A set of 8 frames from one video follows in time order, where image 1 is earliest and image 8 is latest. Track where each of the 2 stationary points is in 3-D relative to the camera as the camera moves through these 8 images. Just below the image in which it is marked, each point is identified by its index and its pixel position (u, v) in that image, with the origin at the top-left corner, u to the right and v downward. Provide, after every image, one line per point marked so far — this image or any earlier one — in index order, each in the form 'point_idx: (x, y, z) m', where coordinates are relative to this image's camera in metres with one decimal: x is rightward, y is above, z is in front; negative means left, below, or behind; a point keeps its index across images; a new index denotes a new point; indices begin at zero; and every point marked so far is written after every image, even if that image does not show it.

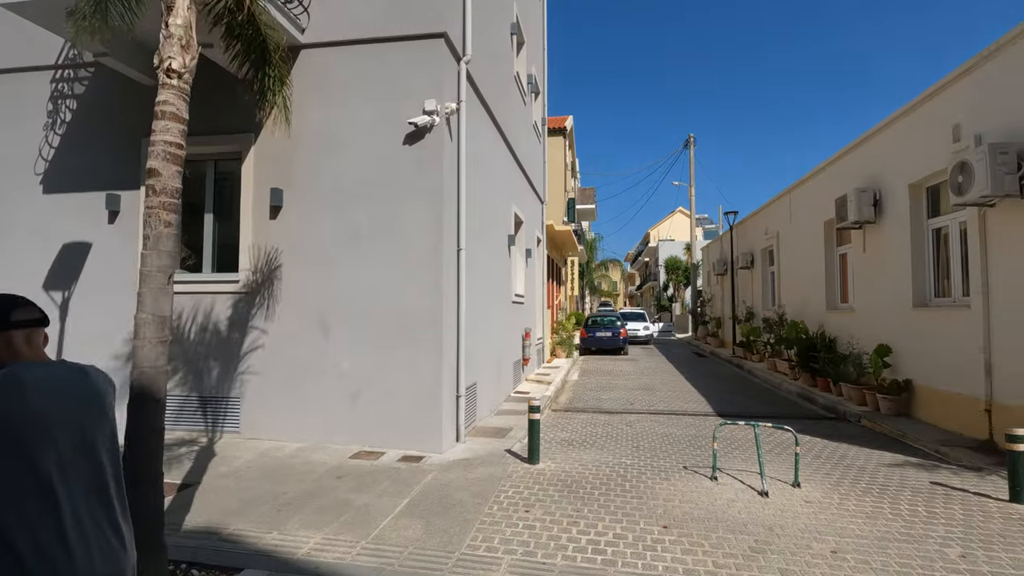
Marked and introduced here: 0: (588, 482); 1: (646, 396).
0: (+0.7, -1.8, +4.9) m
1: (+2.6, -2.1, +10.6) m
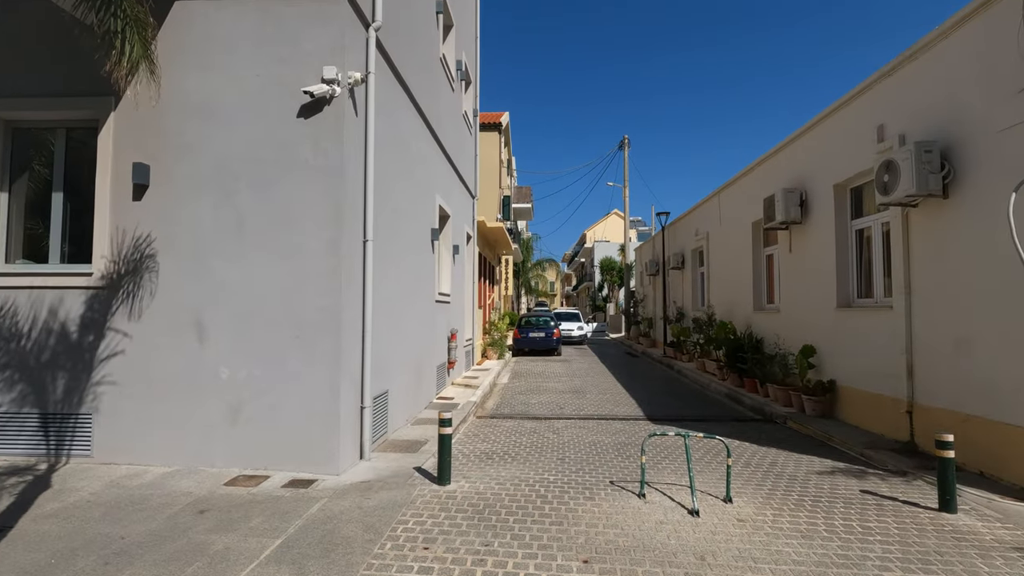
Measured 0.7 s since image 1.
0: (-0.1, -1.8, +4.3) m
1: (+1.2, -2.1, +10.2) m
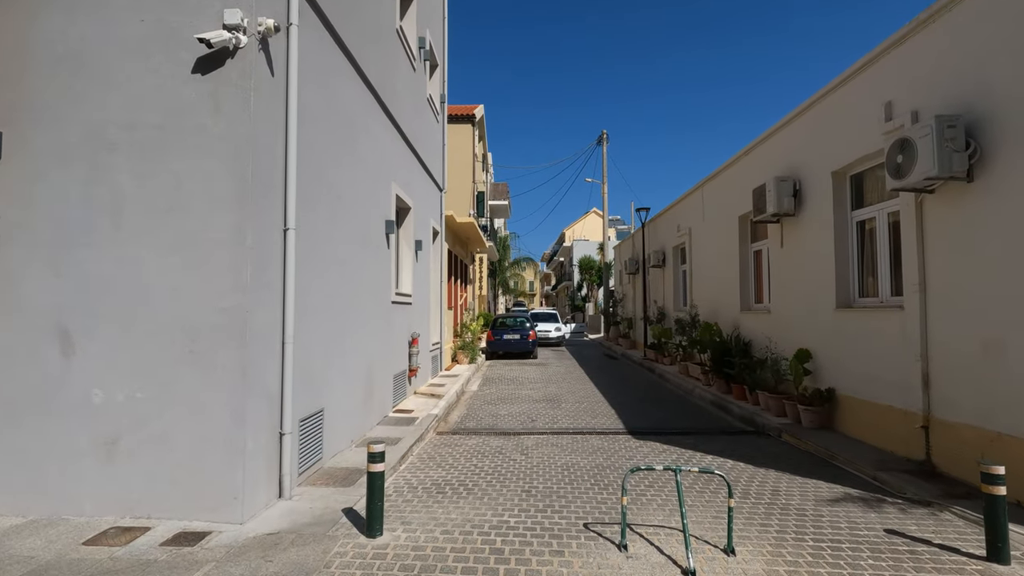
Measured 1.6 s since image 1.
0: (-0.4, -1.7, +3.3) m
1: (+0.7, -2.1, +9.3) m
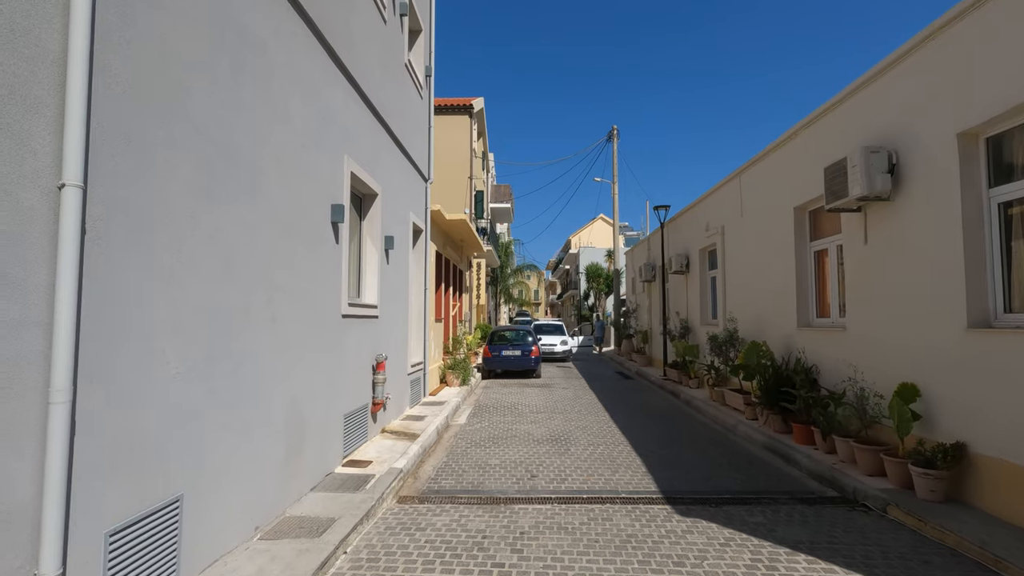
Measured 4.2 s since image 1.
0: (-0.6, -1.8, +1.2) m
1: (+0.6, -2.2, +7.1) m
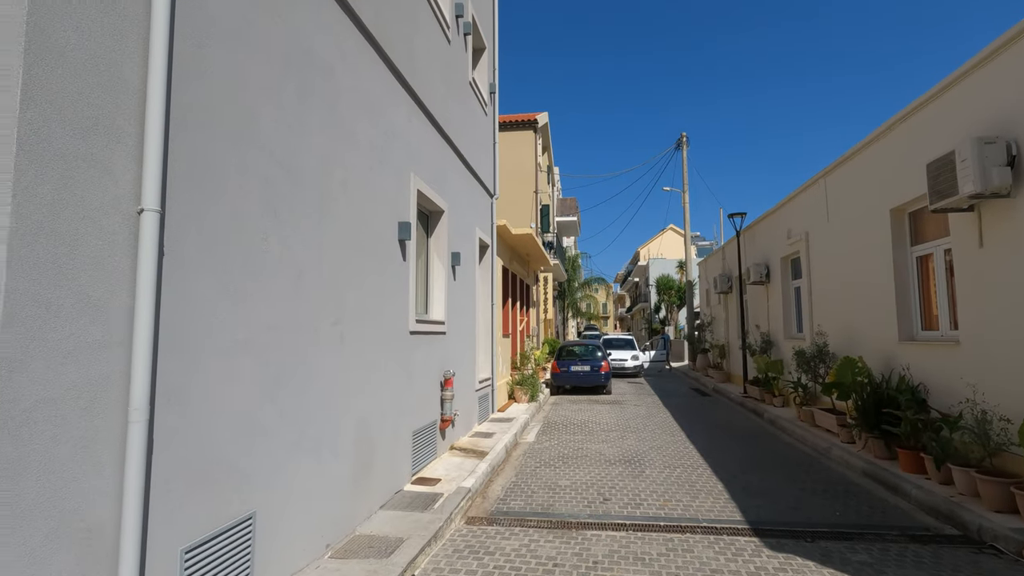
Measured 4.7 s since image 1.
0: (-0.4, -1.8, +1.0) m
1: (+1.5, -2.4, +6.7) m
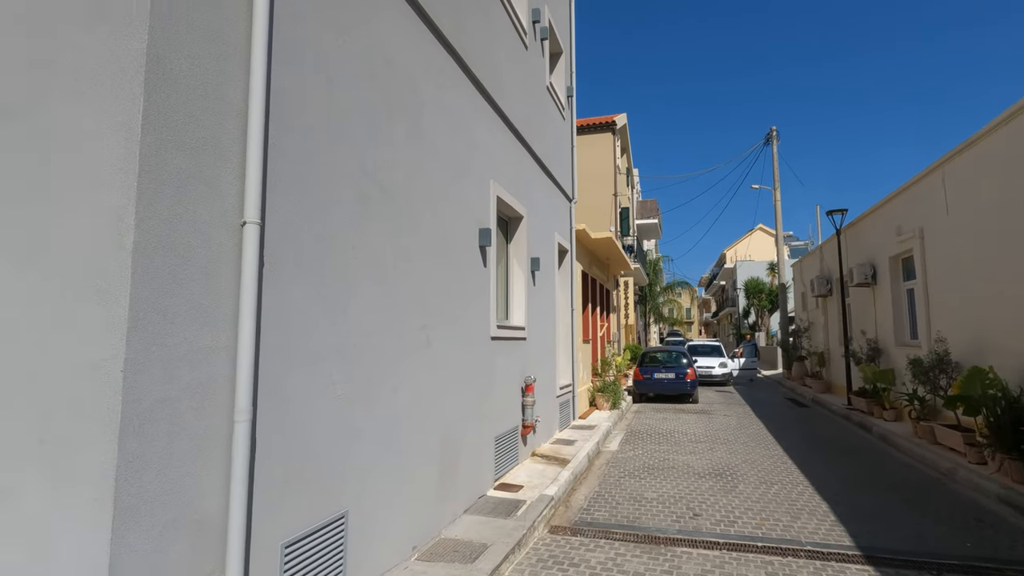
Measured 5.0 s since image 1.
0: (-0.2, -1.8, +1.0) m
1: (+2.5, -2.4, +6.3) m
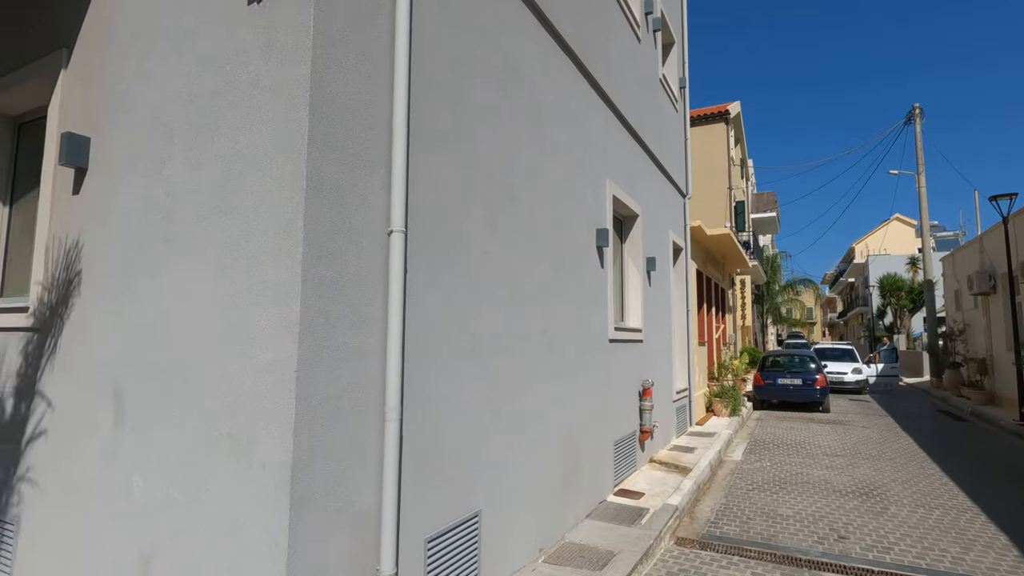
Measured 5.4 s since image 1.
0: (+0.2, -1.8, +0.9) m
1: (+3.8, -2.4, +5.7) m
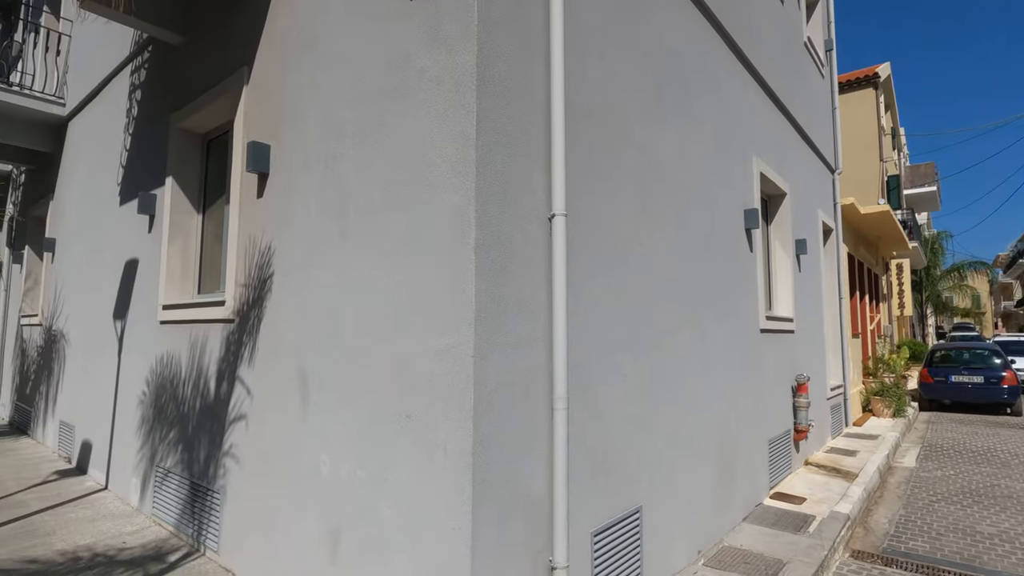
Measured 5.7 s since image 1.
0: (+0.7, -1.8, +0.8) m
1: (+5.2, -2.2, +4.7) m
